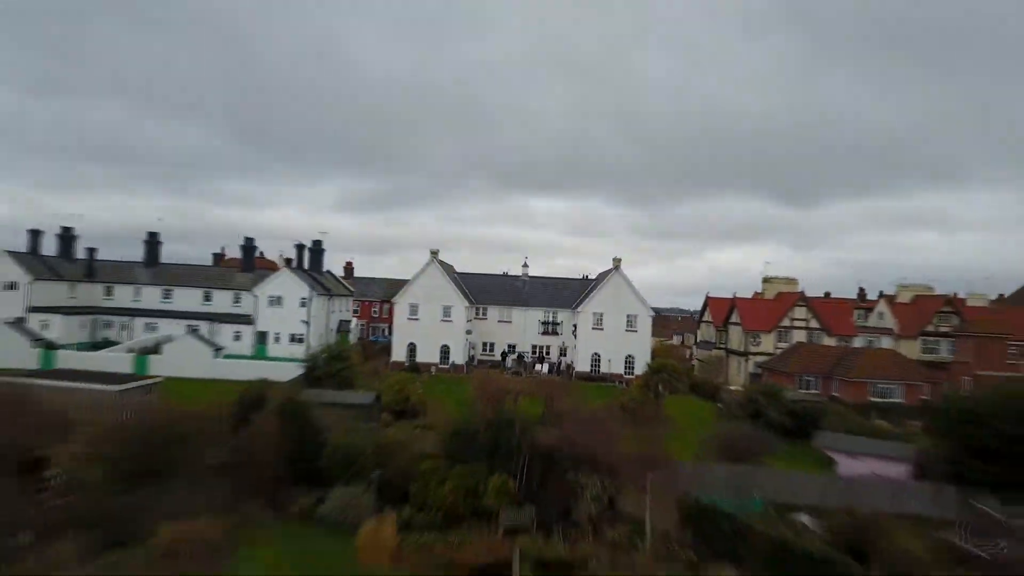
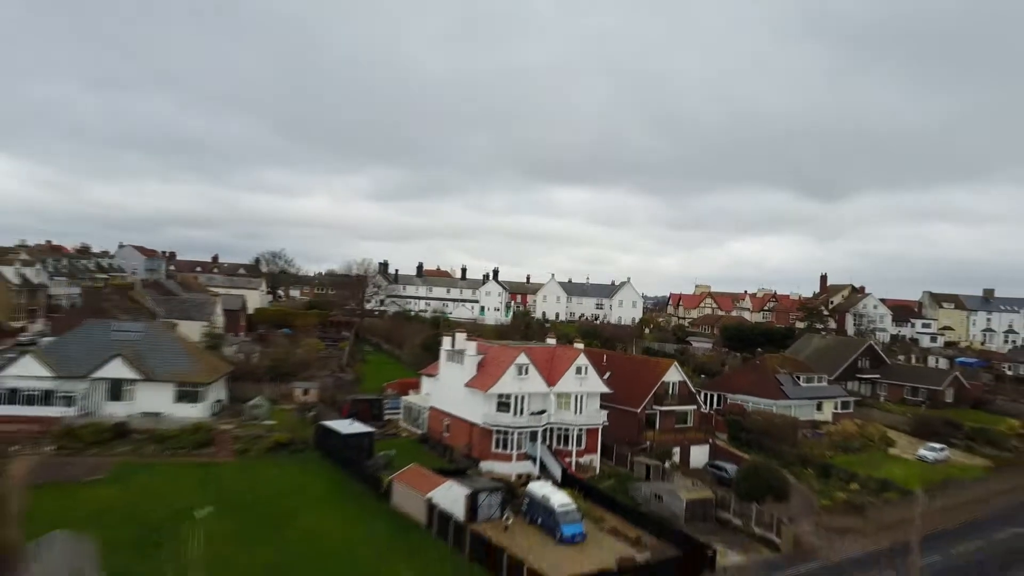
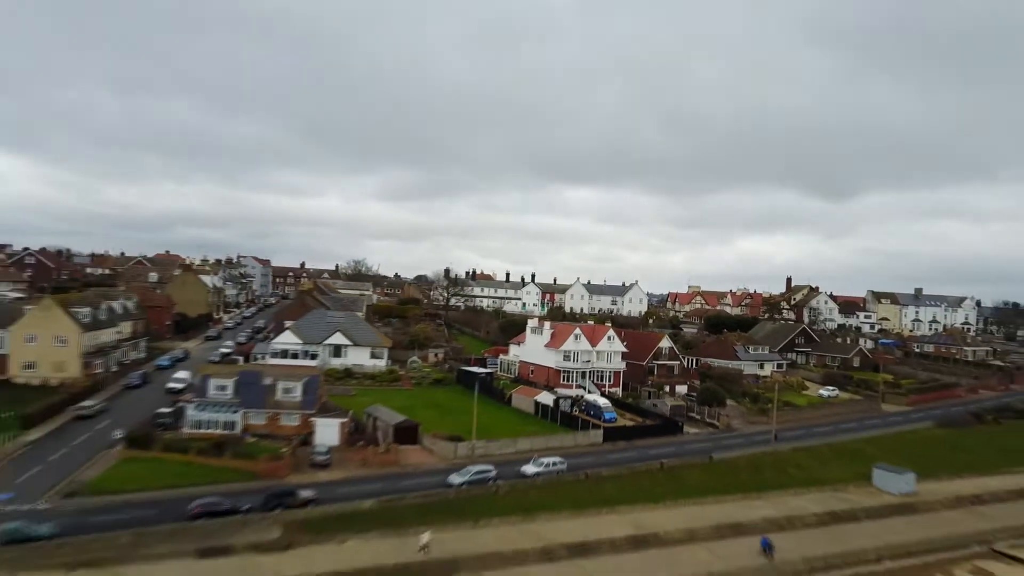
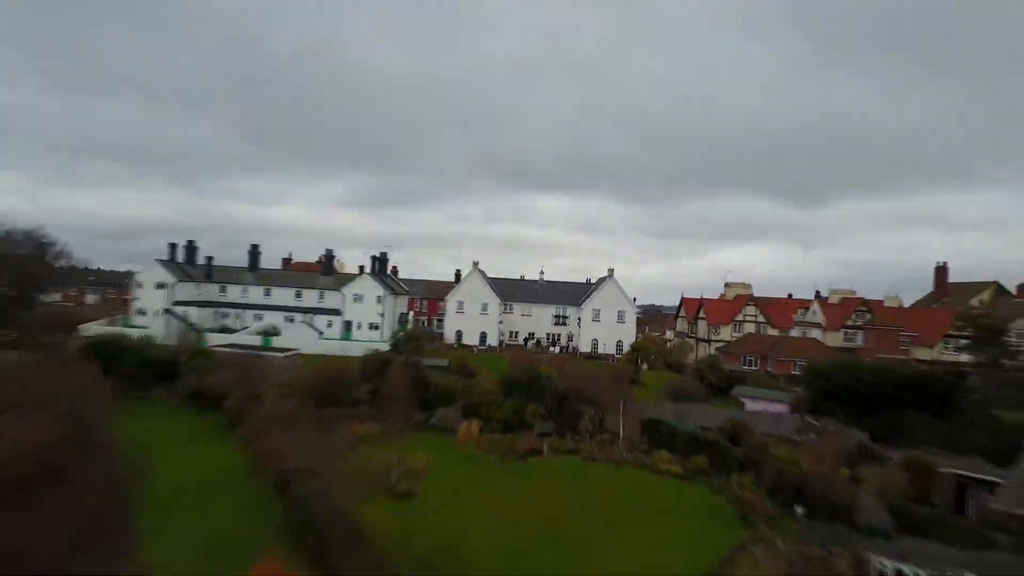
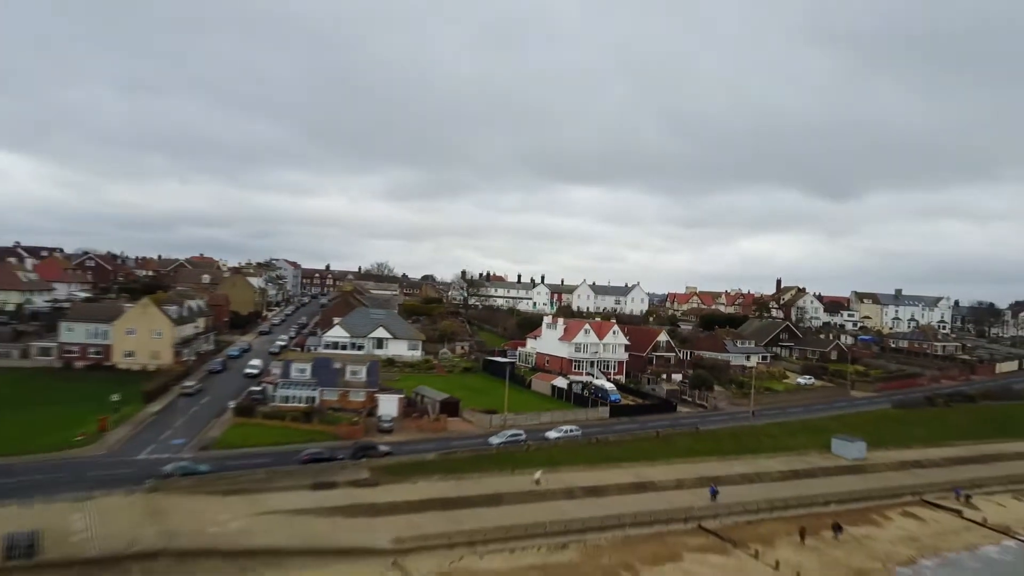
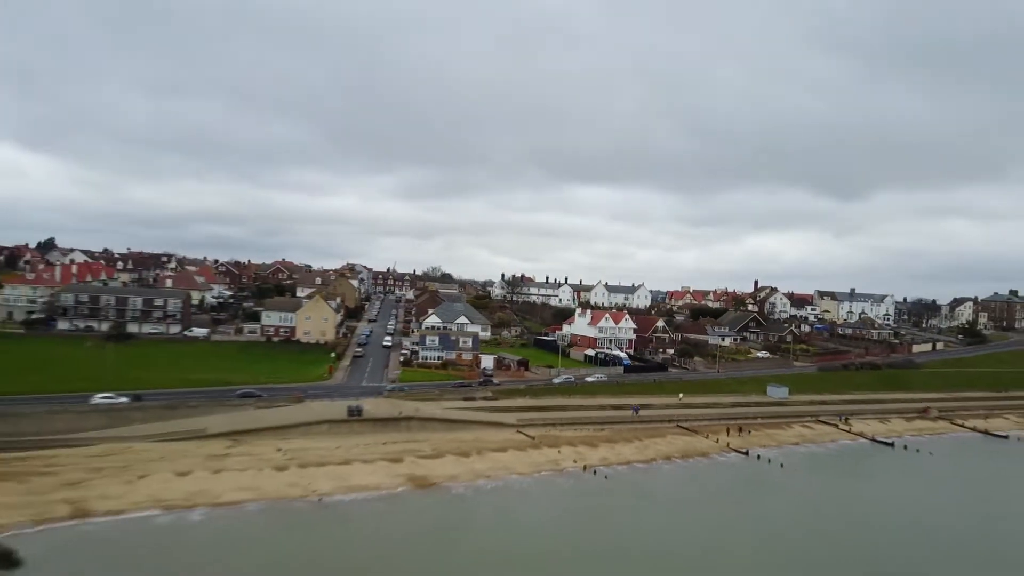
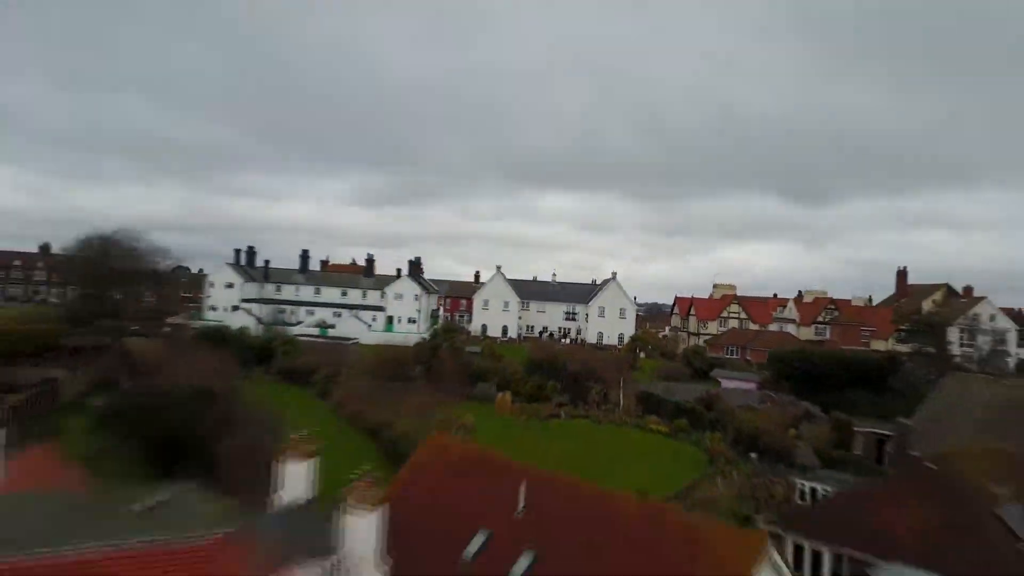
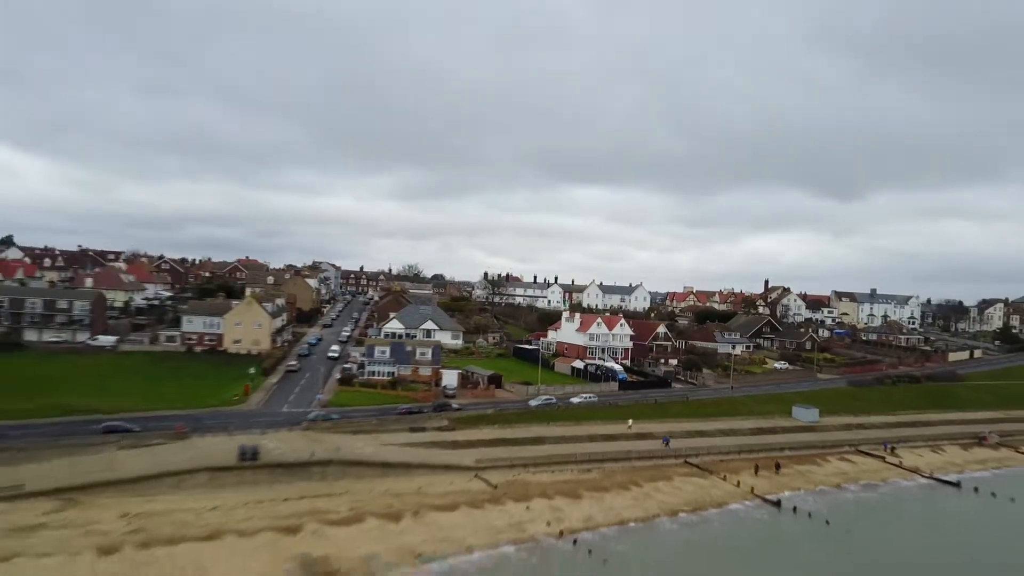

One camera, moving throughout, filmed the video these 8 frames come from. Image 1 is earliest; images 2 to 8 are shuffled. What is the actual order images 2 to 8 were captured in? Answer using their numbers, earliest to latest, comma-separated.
4, 7, 2, 3, 5, 8, 6
